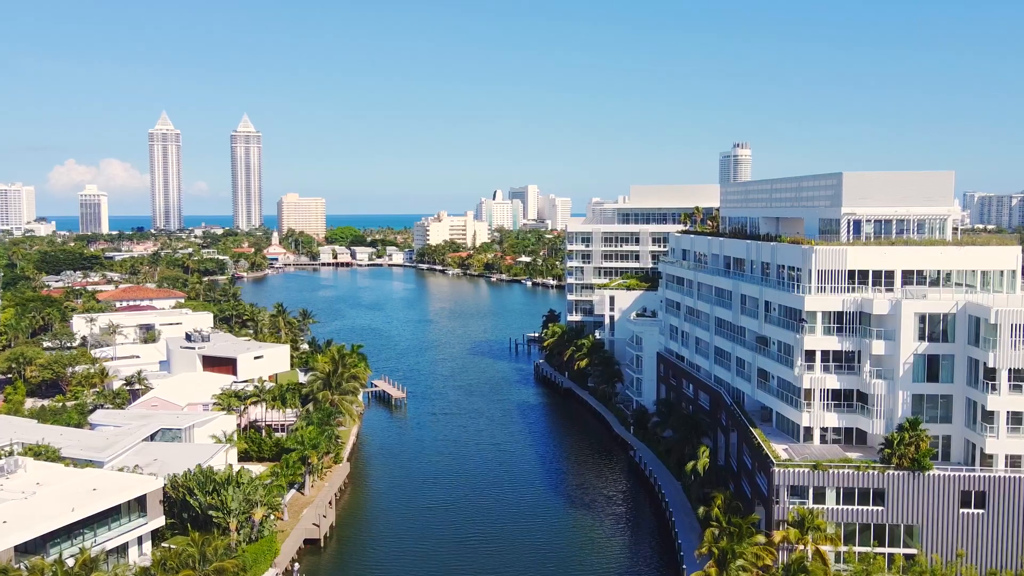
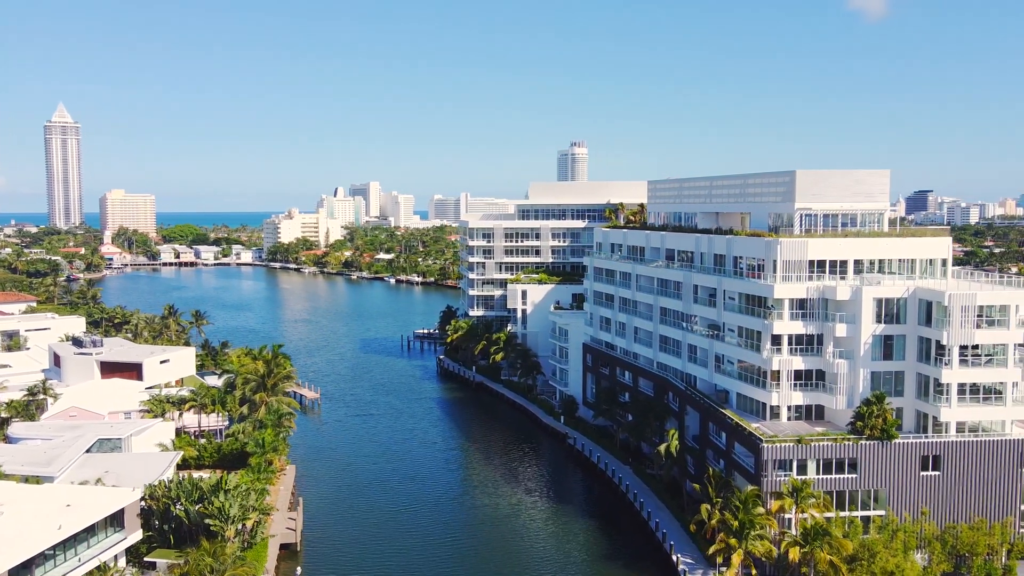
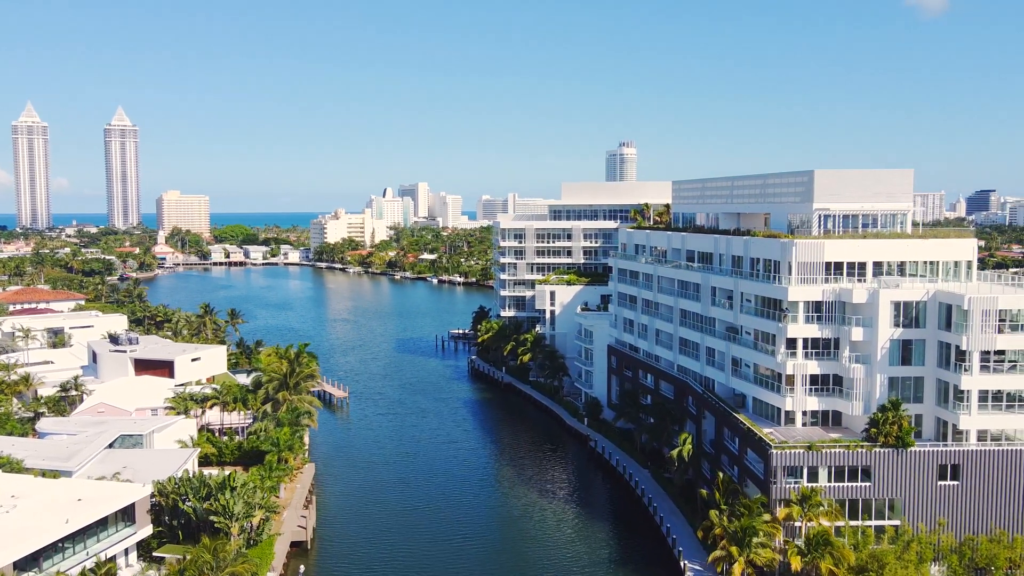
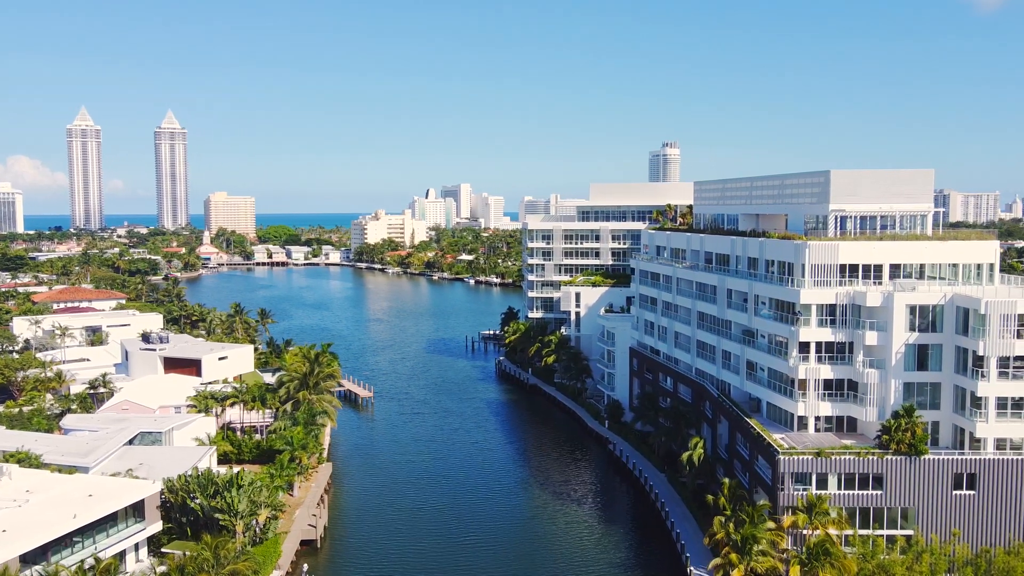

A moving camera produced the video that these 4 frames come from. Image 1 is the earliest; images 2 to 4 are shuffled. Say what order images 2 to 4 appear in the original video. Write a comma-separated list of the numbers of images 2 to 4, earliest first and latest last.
4, 3, 2
